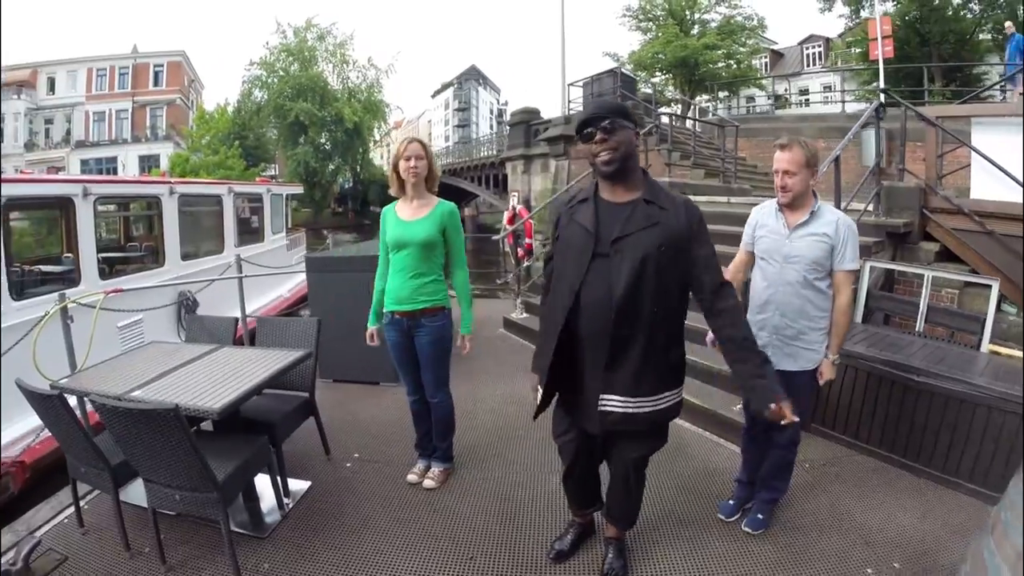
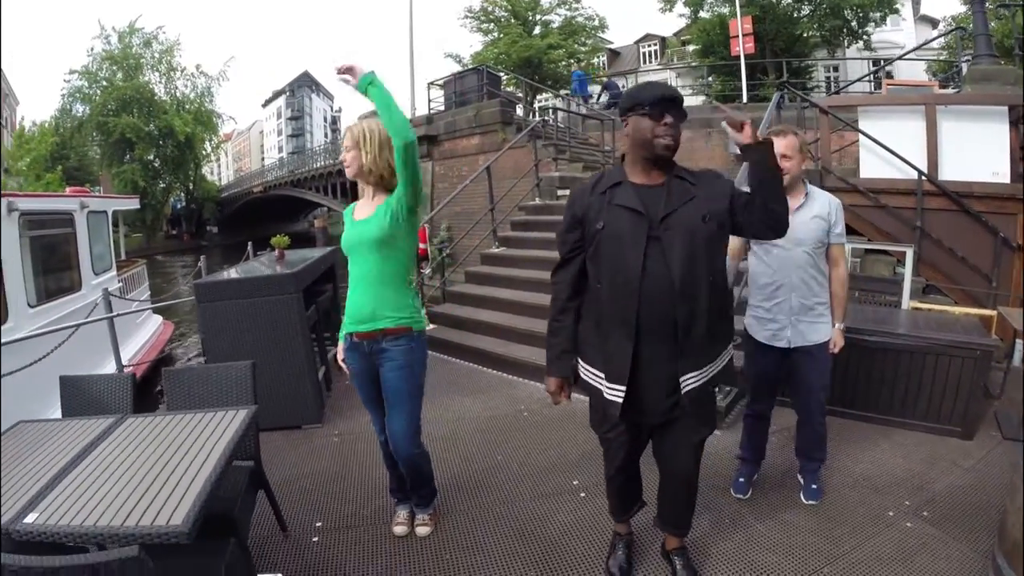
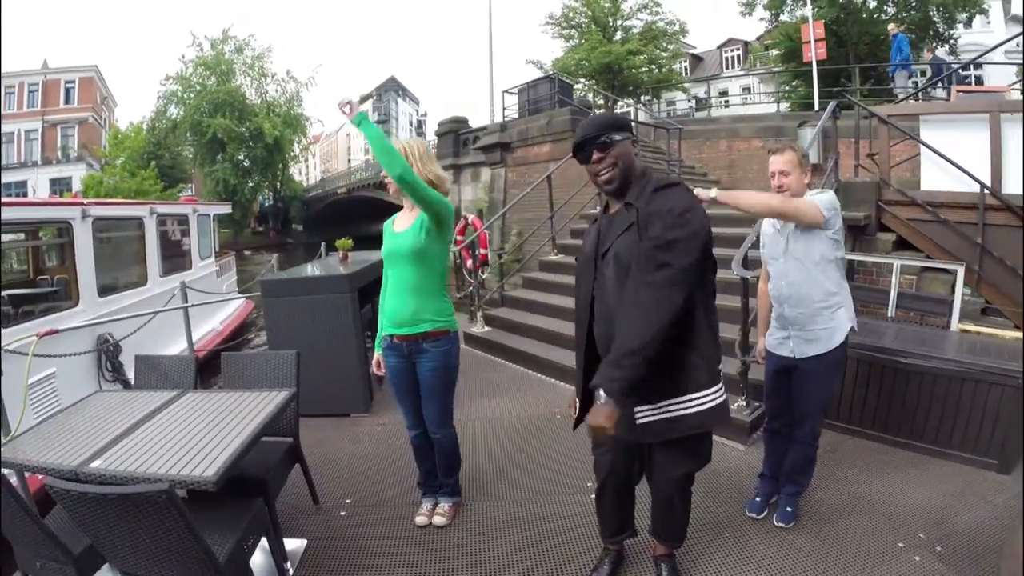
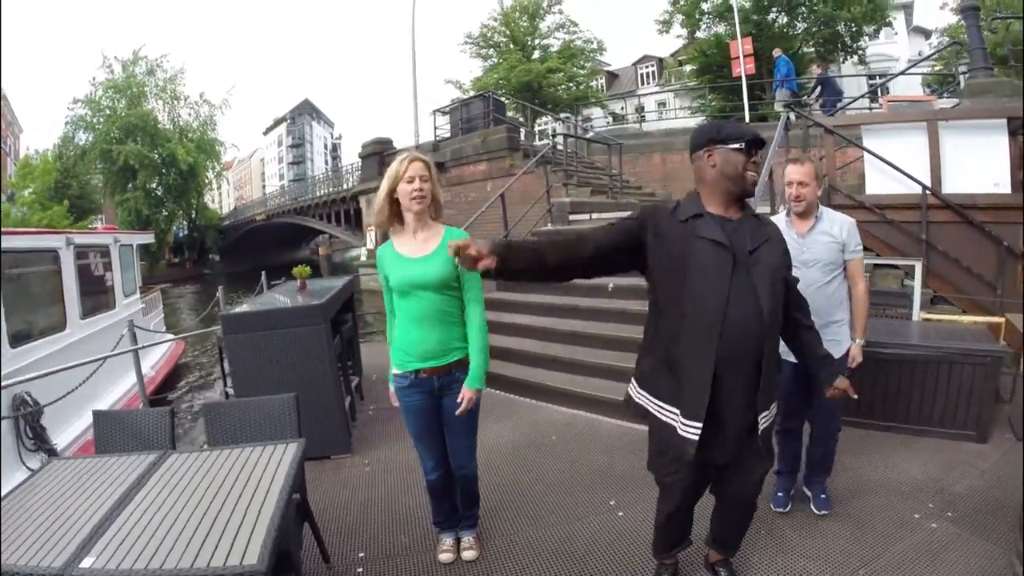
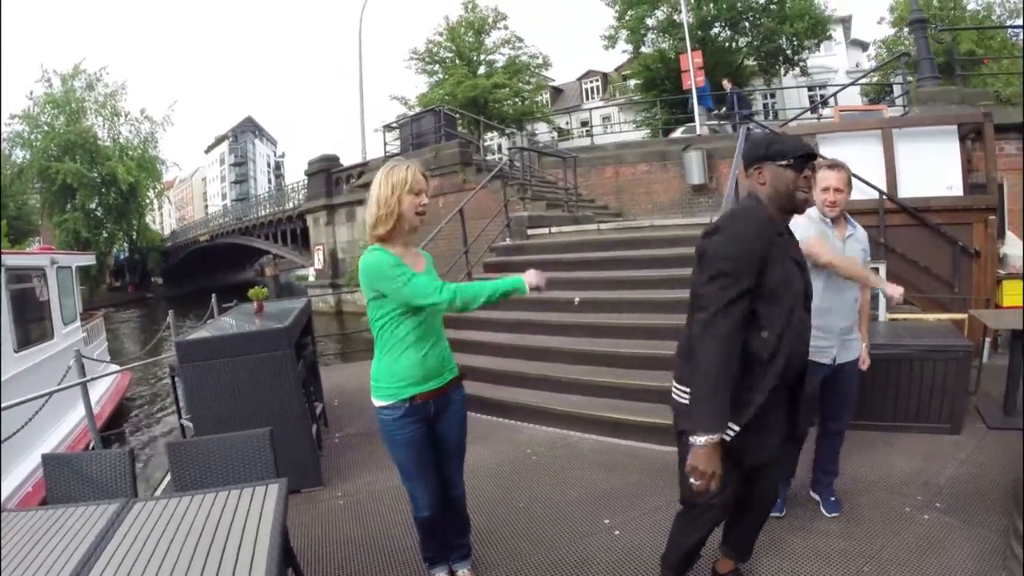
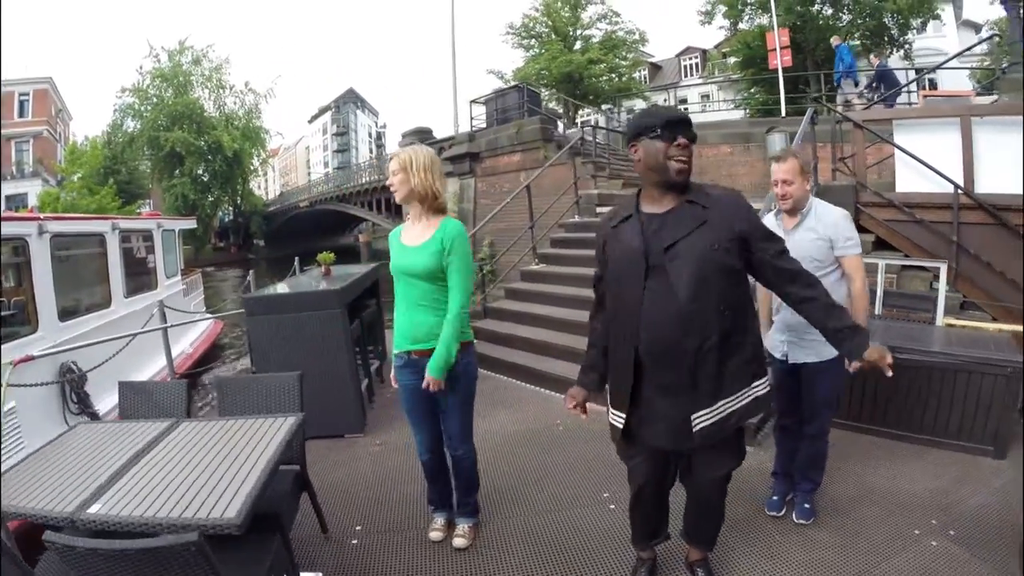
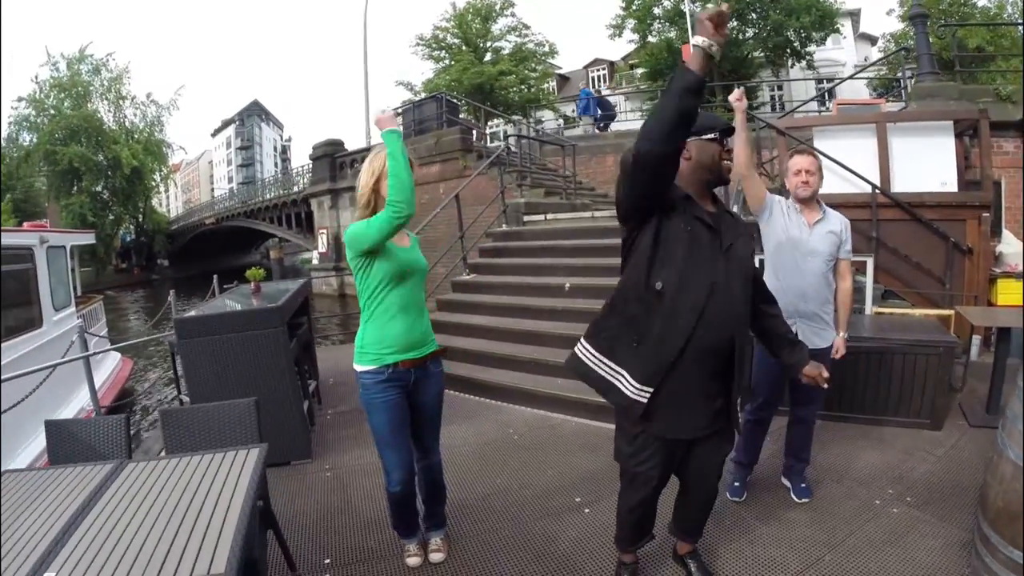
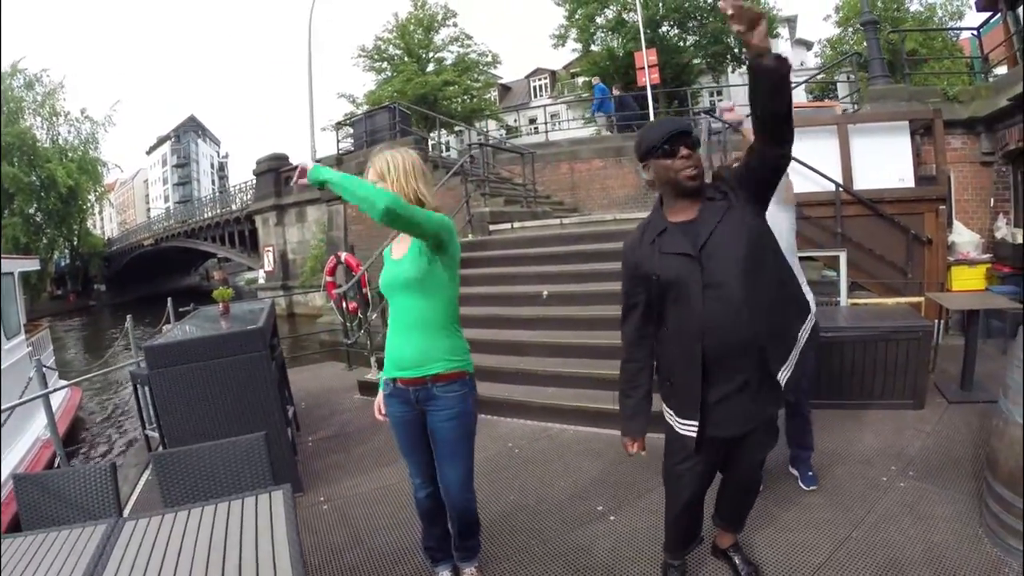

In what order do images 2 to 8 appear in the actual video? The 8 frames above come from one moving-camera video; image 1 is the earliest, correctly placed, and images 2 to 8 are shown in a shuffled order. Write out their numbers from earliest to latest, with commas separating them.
3, 6, 4, 5, 8, 7, 2
